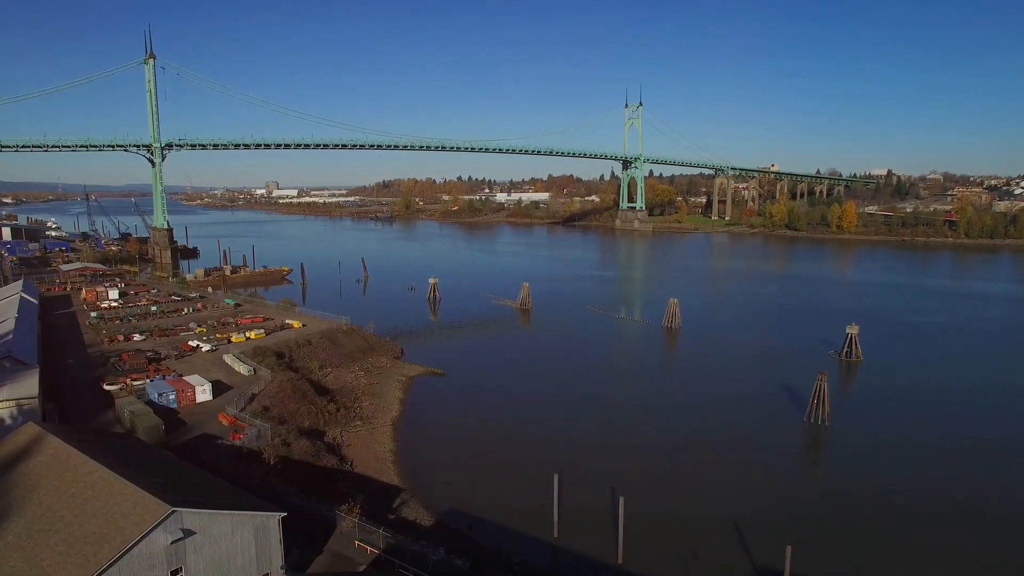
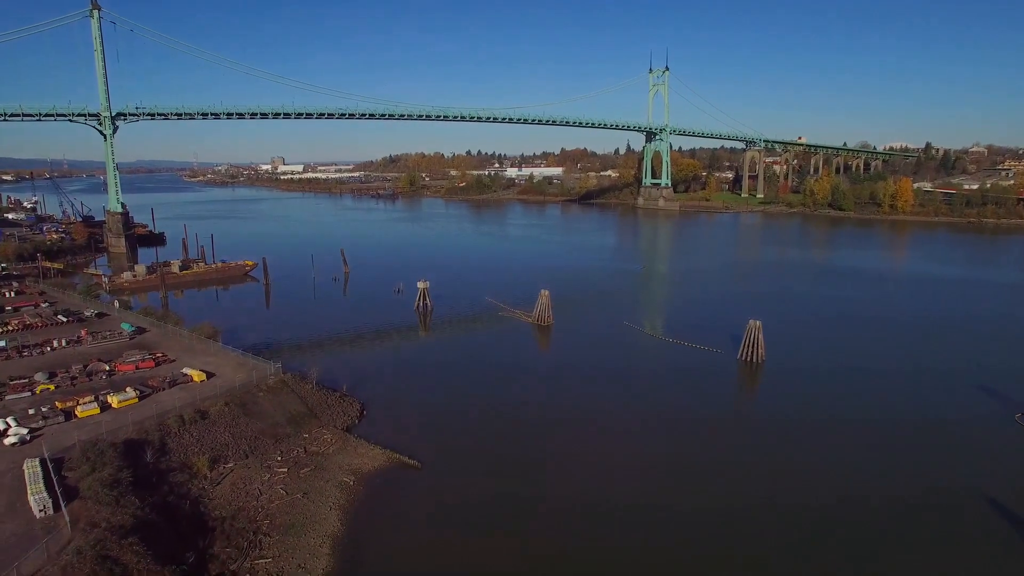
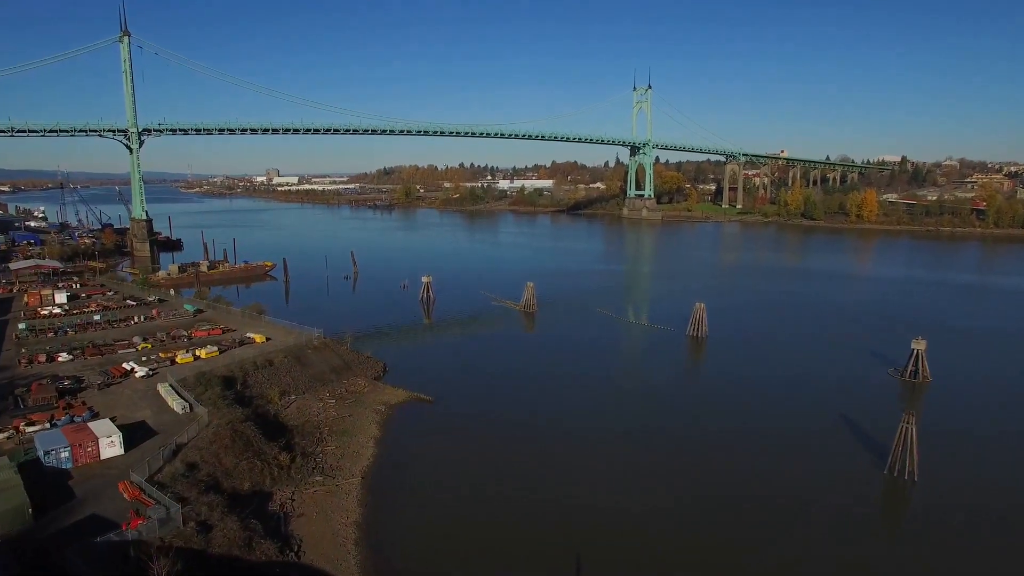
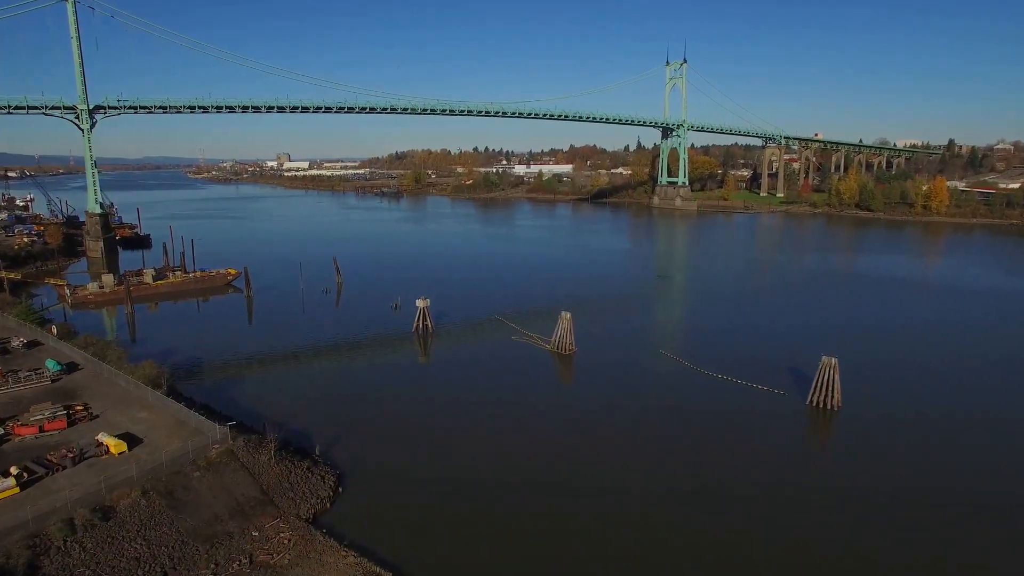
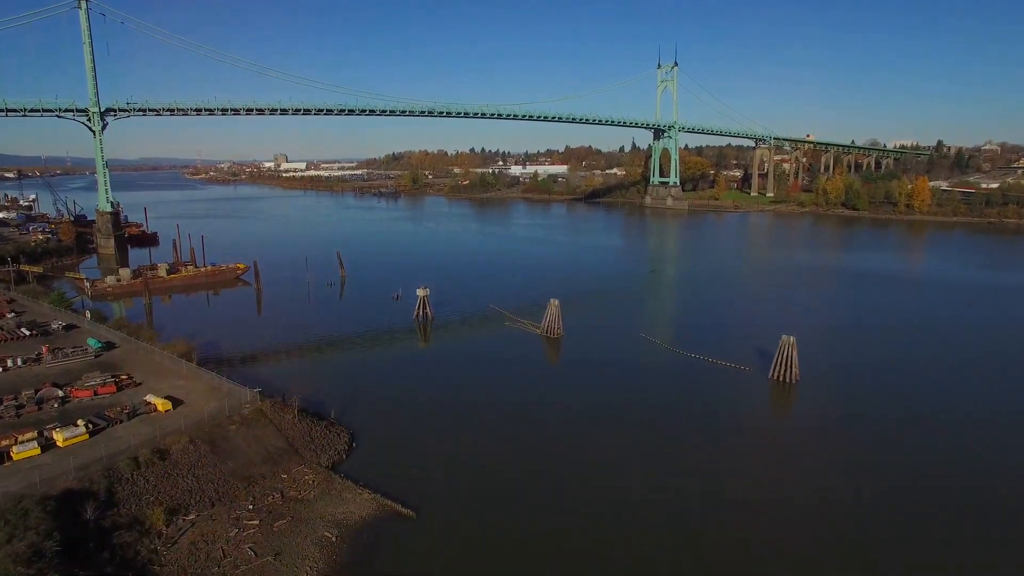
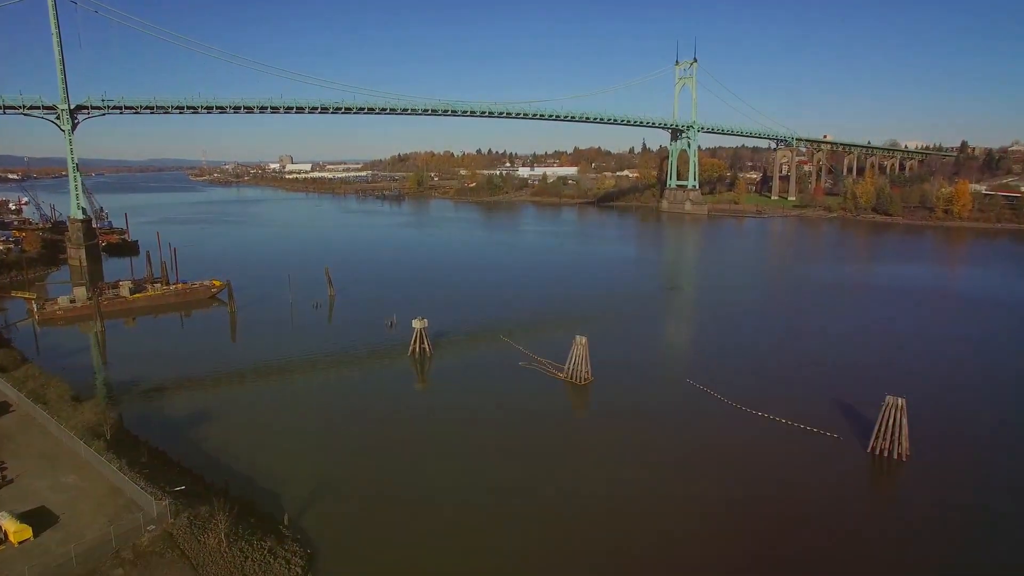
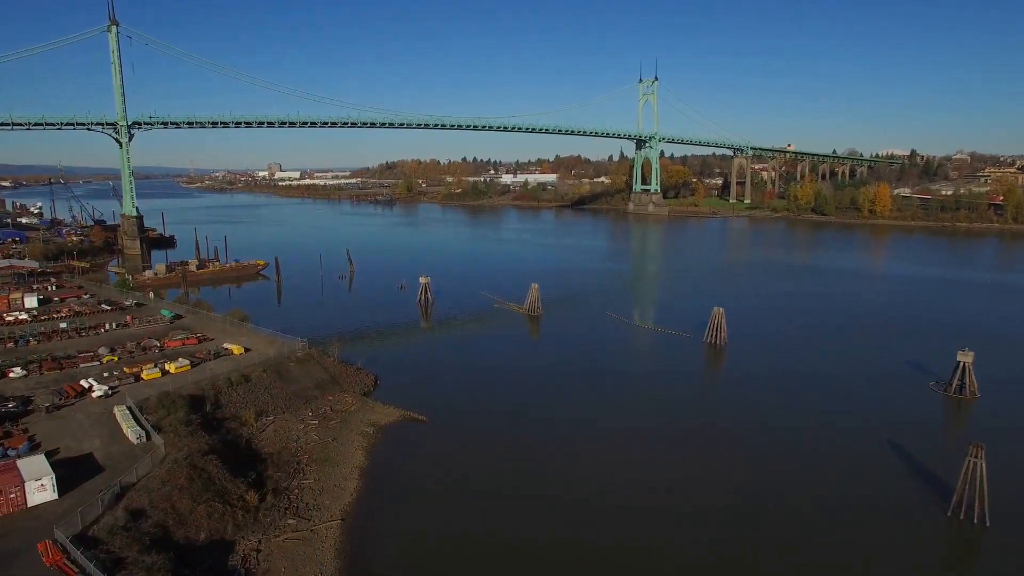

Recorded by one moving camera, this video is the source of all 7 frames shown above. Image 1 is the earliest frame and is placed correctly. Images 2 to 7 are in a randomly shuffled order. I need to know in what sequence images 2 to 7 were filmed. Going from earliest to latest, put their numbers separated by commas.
3, 7, 2, 5, 4, 6
